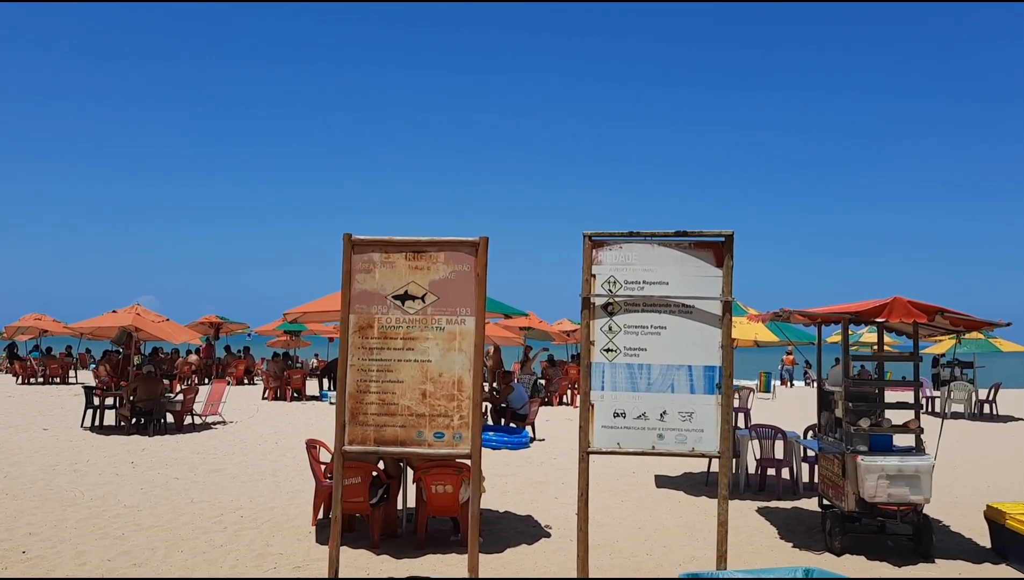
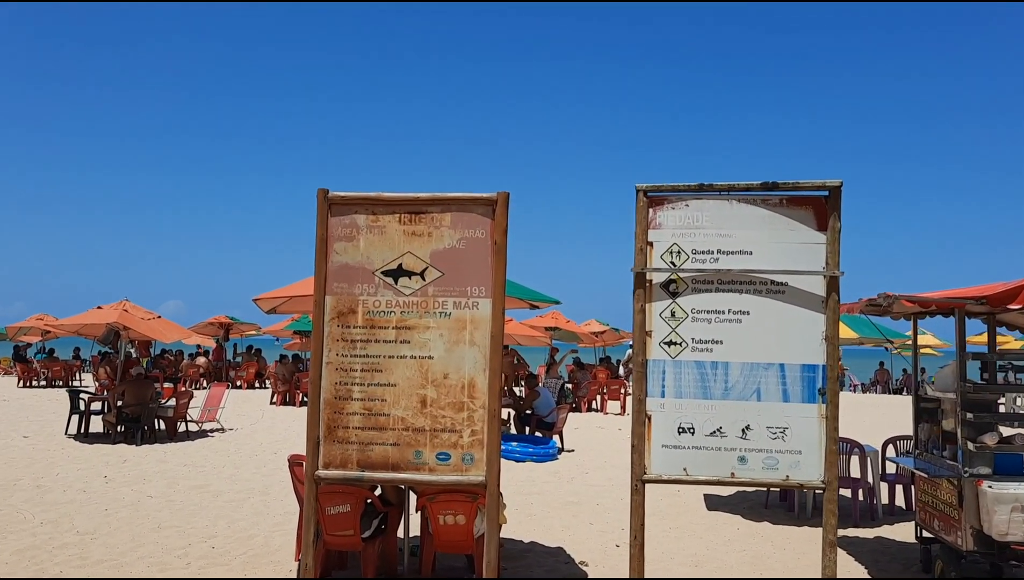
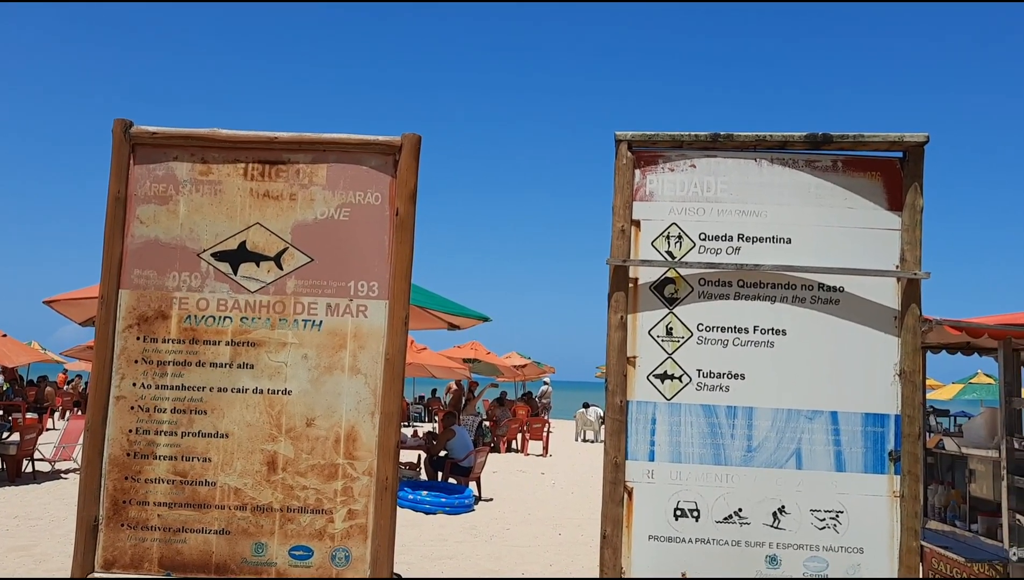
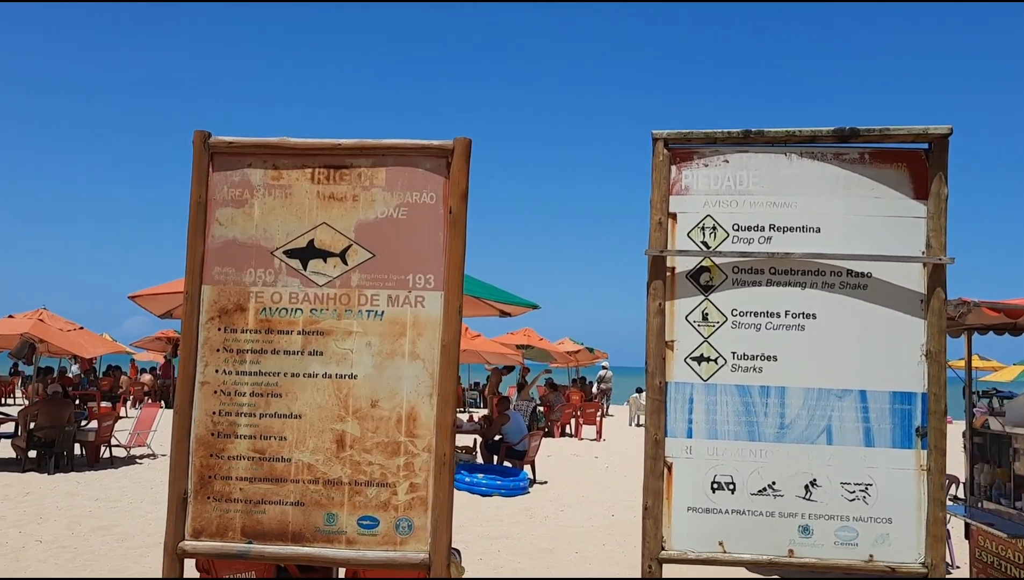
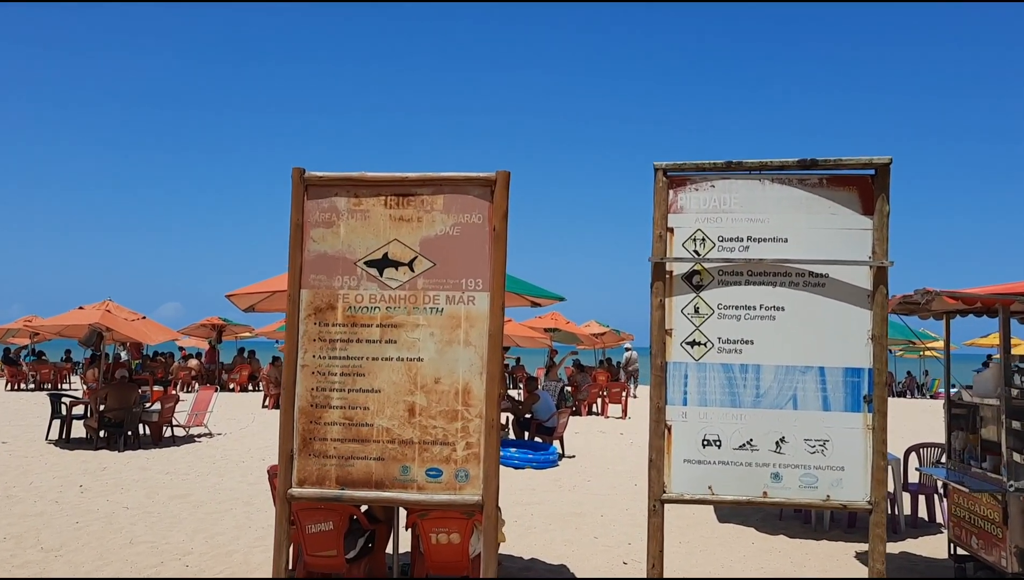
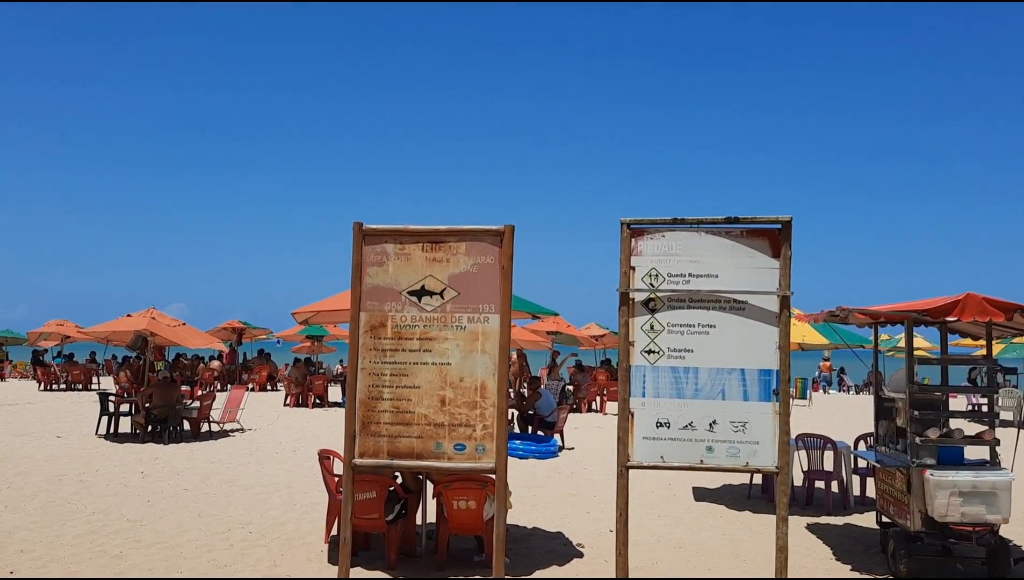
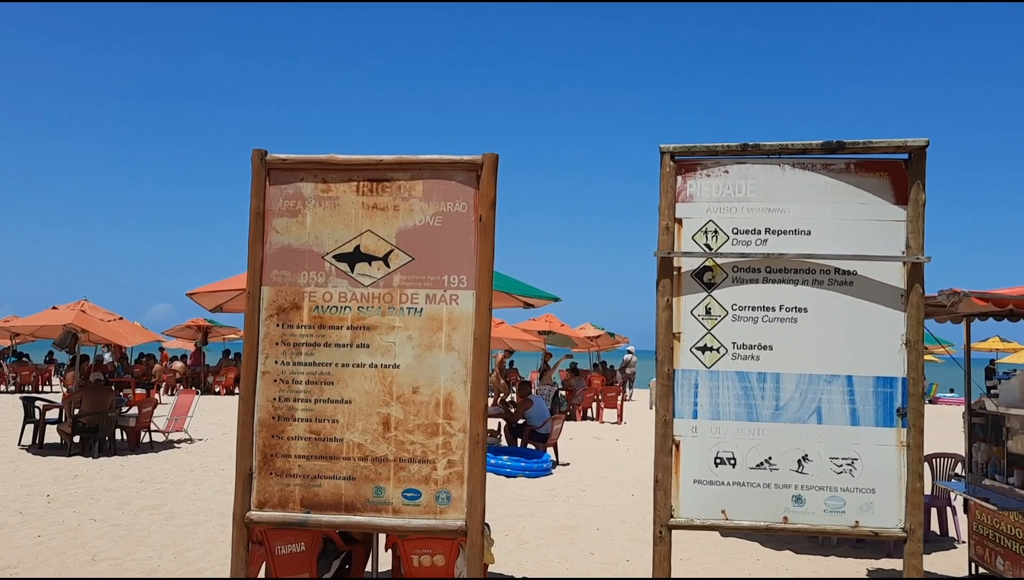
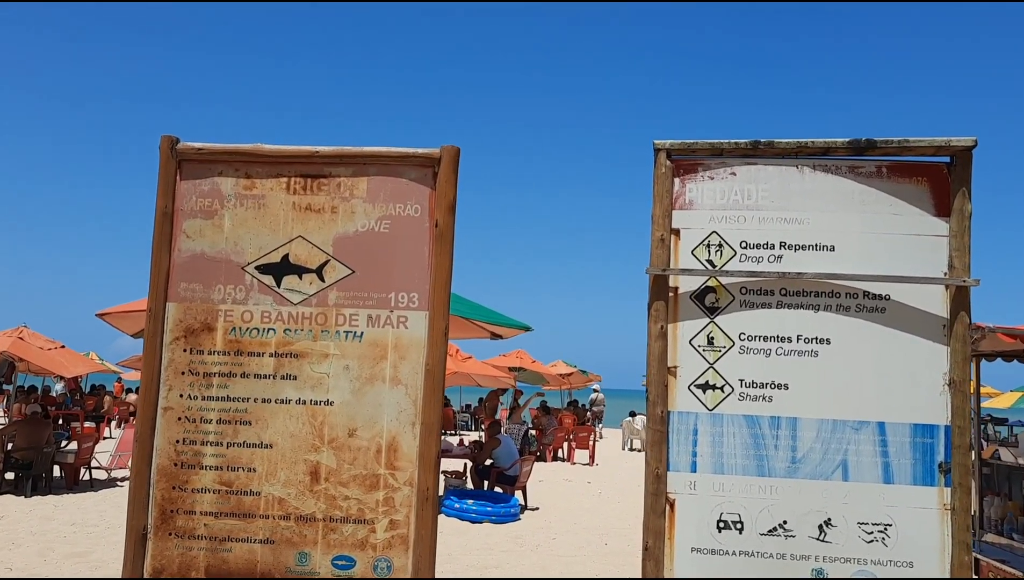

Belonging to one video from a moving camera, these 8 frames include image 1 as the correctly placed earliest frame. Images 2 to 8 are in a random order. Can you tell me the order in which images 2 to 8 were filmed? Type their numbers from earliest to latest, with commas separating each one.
6, 2, 5, 7, 4, 8, 3
